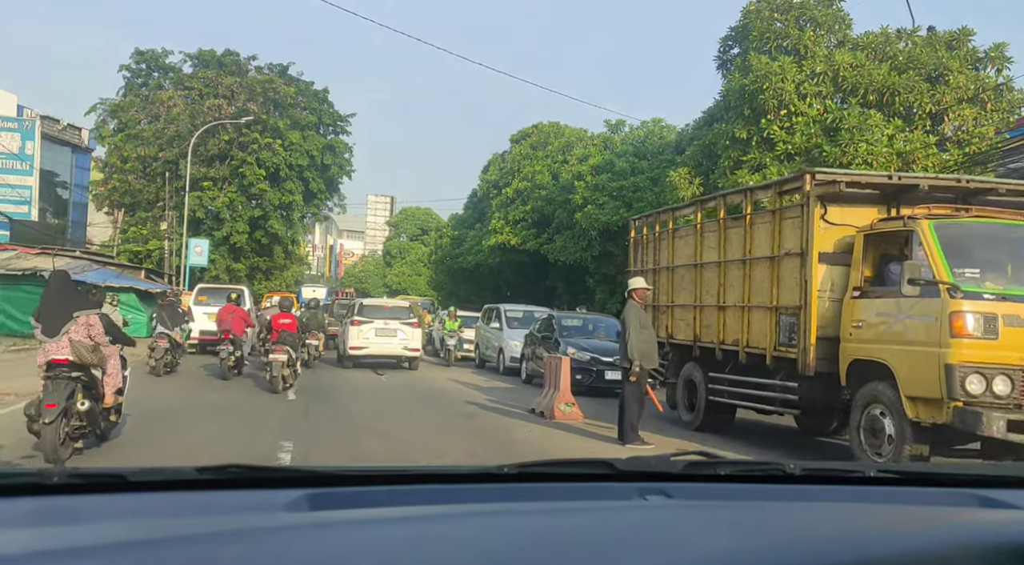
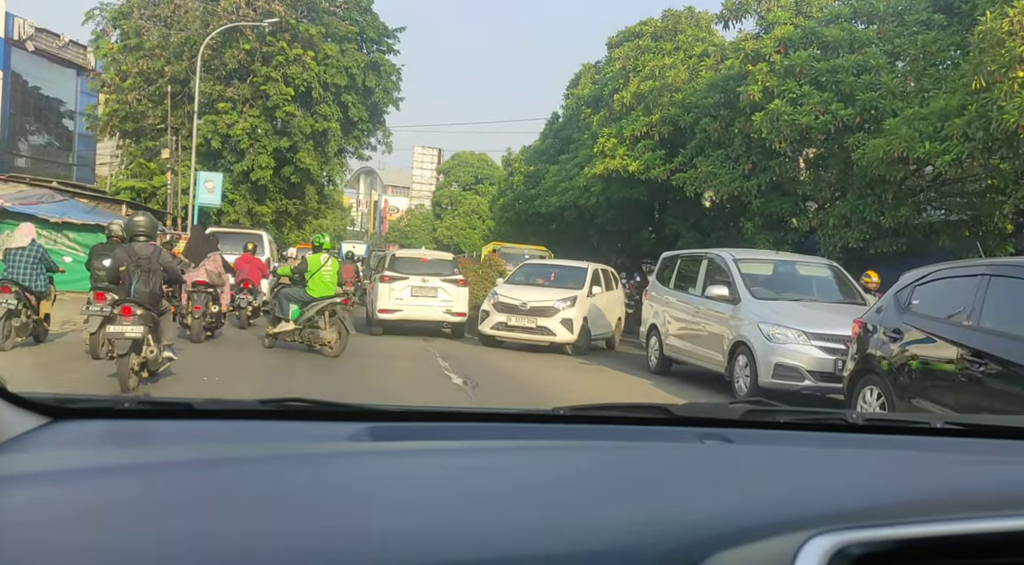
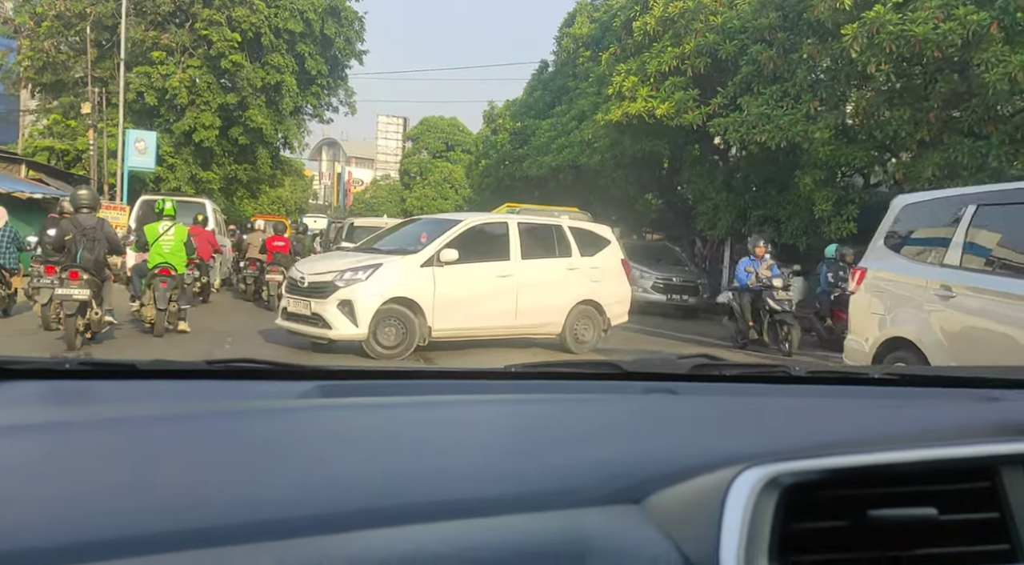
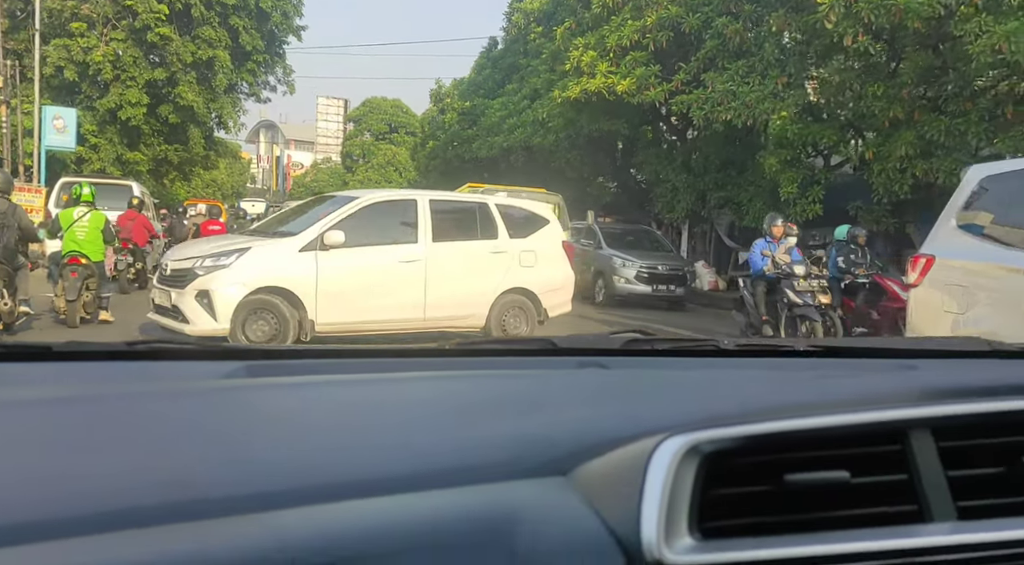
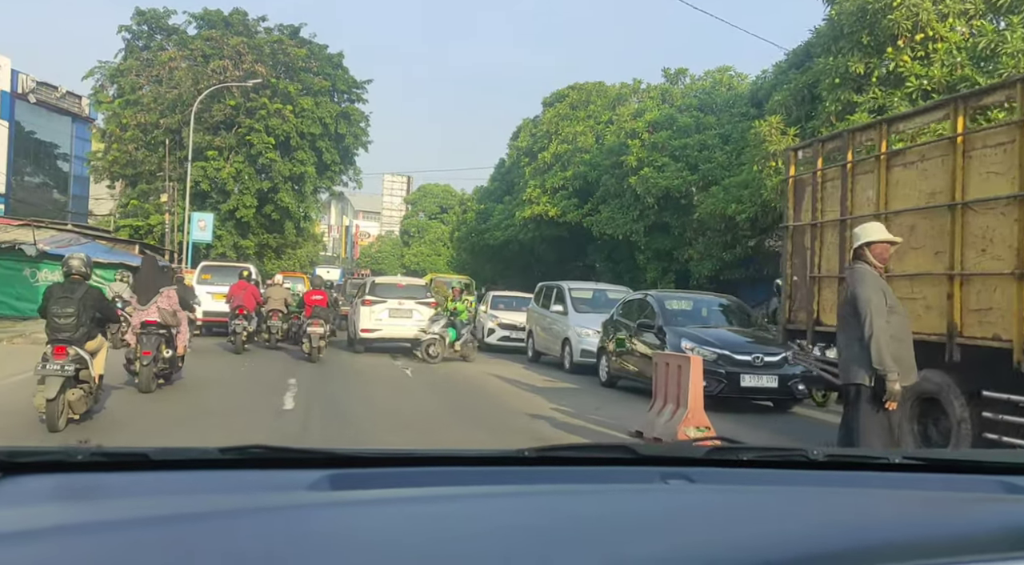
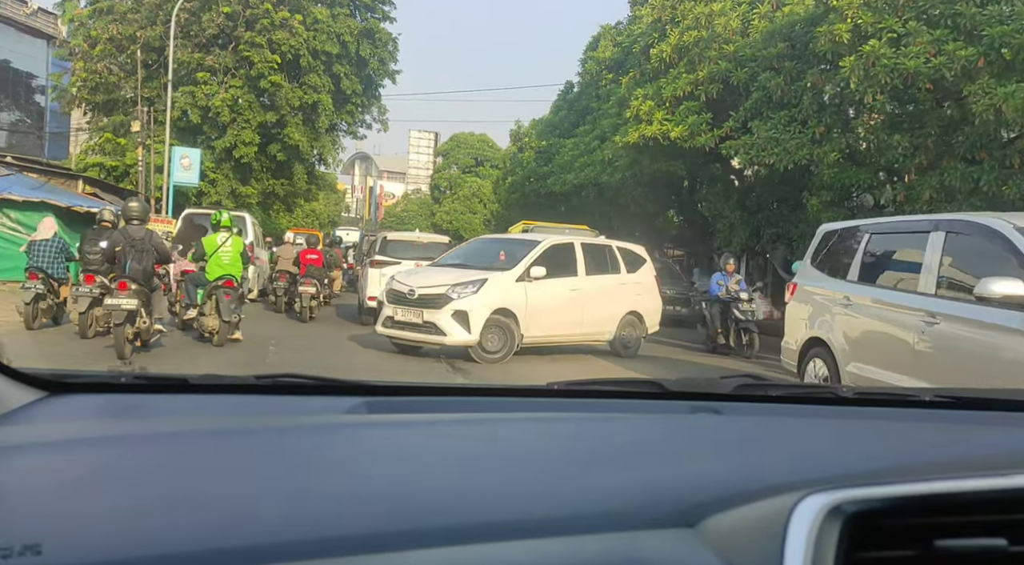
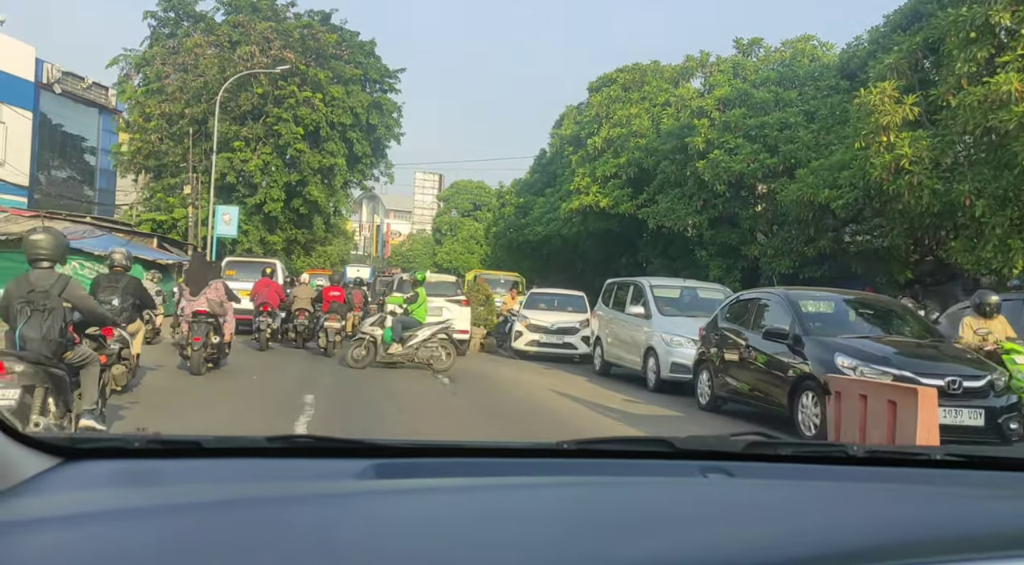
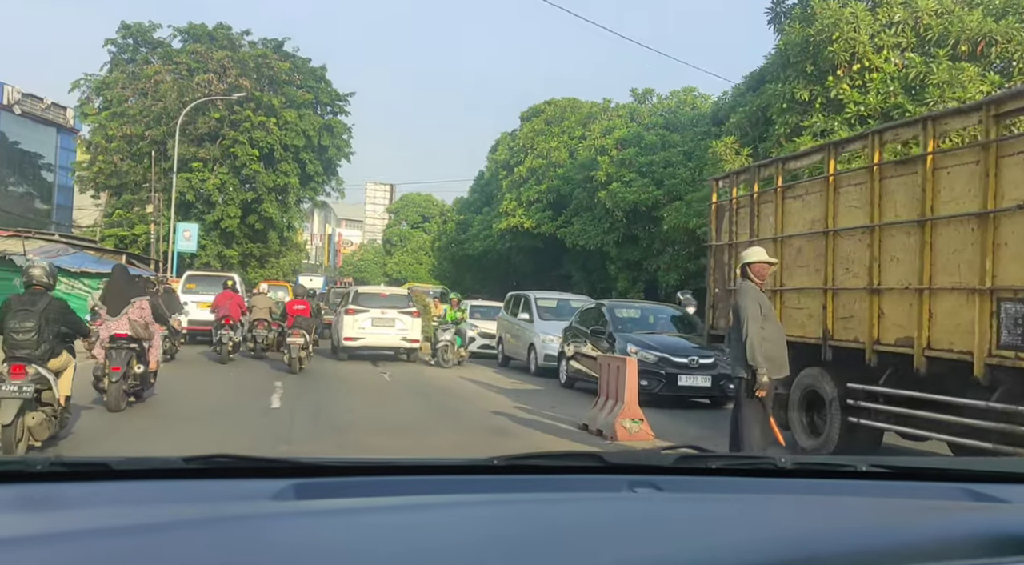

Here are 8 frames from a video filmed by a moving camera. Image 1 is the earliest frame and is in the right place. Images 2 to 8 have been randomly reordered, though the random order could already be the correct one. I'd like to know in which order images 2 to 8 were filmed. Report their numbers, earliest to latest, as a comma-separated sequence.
8, 5, 7, 2, 6, 3, 4
